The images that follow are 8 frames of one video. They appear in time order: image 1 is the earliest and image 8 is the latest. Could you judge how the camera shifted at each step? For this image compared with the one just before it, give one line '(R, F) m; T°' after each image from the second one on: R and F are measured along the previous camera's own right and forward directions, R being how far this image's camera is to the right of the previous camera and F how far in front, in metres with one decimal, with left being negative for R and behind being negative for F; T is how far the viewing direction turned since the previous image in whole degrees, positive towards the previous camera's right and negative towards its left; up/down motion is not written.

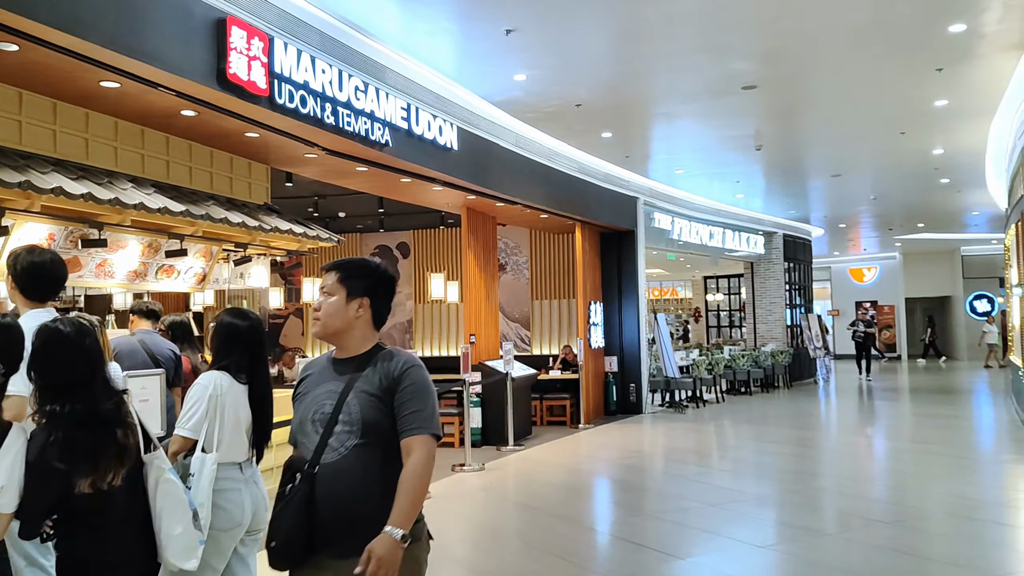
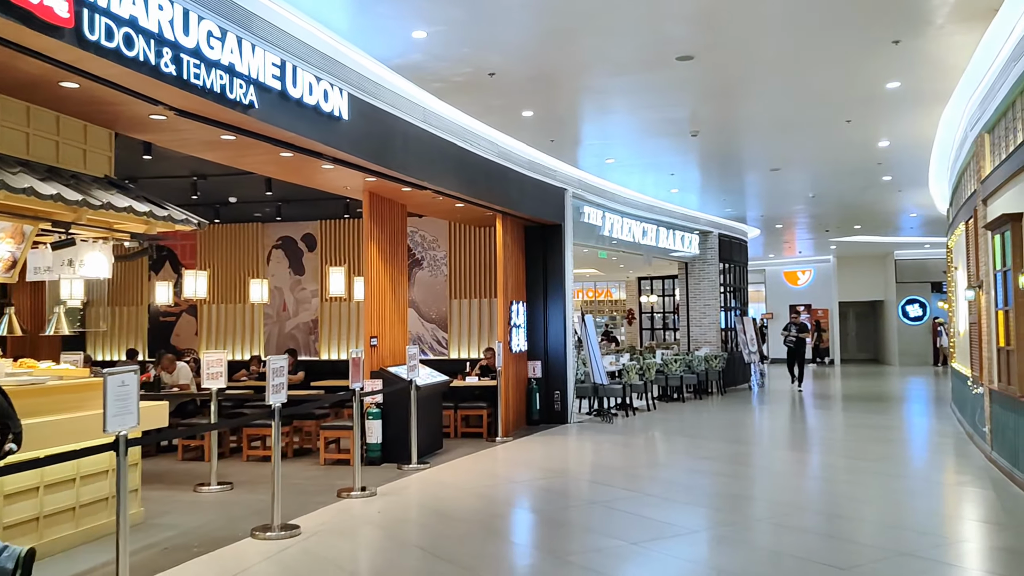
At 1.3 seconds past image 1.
(+0.3, +0.9) m; +4°
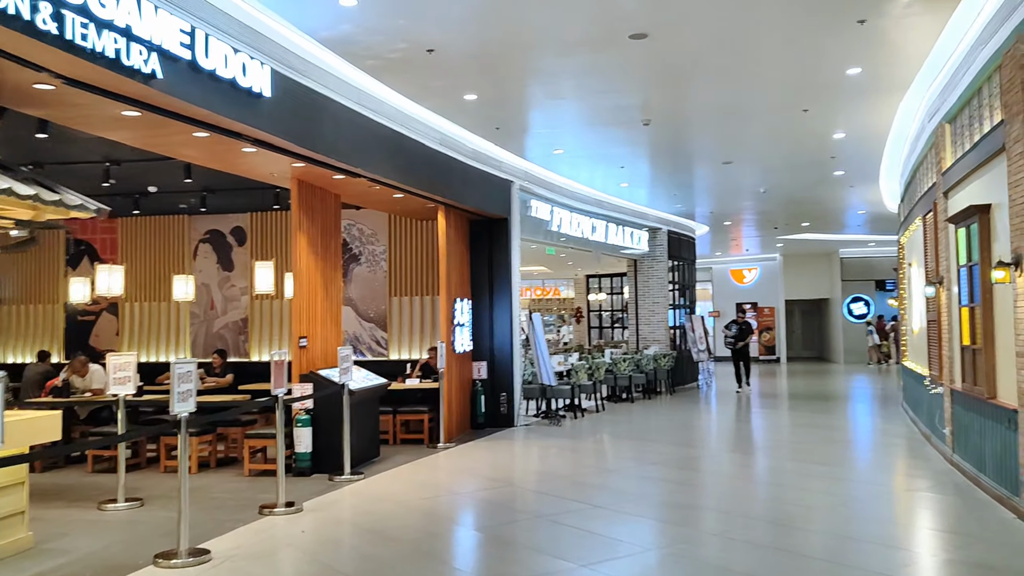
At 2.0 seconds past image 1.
(+0.1, +0.5) m; +3°
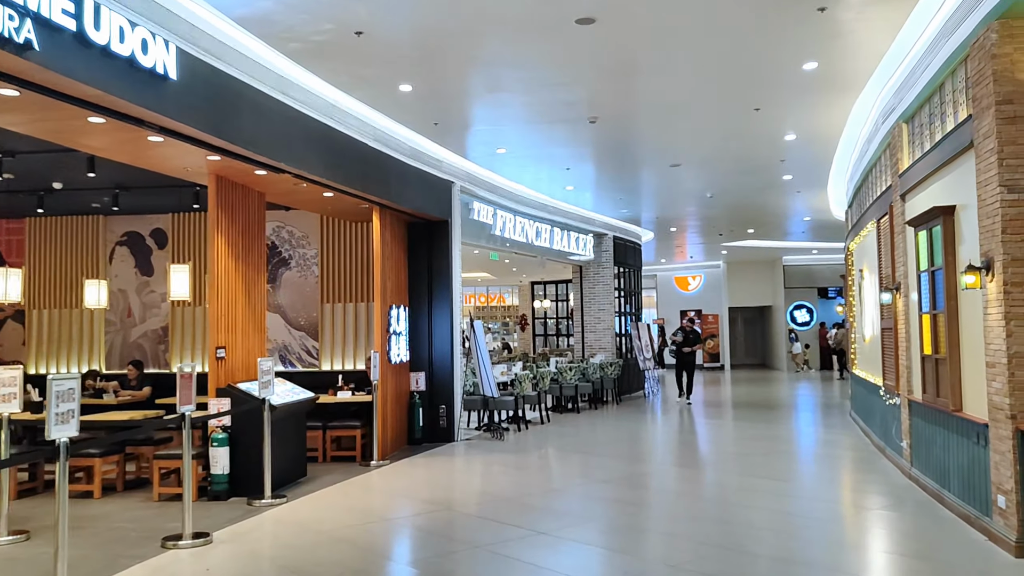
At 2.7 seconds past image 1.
(+0.1, +0.5) m; +4°
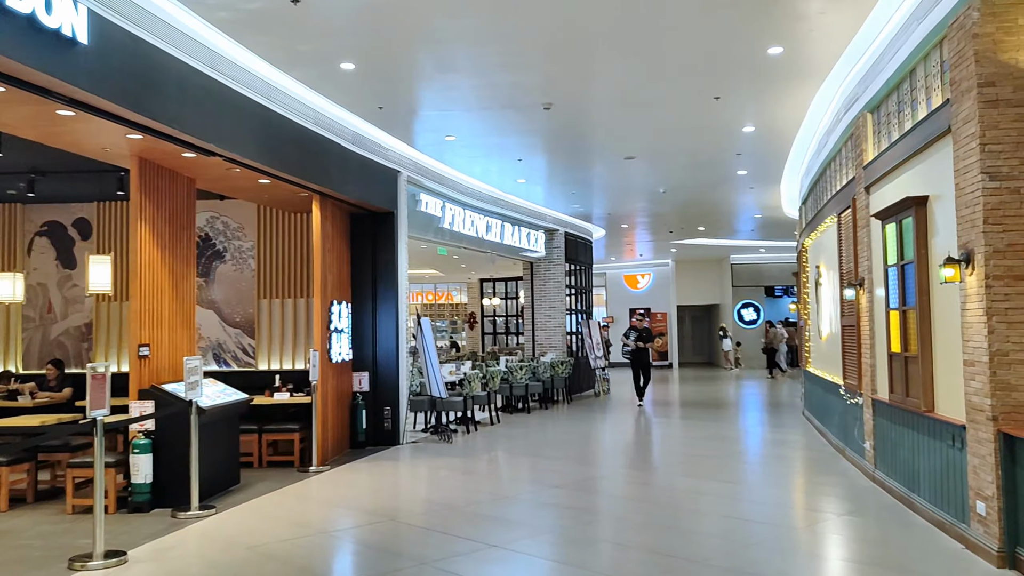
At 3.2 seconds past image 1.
(0.0, +0.4) m; +3°
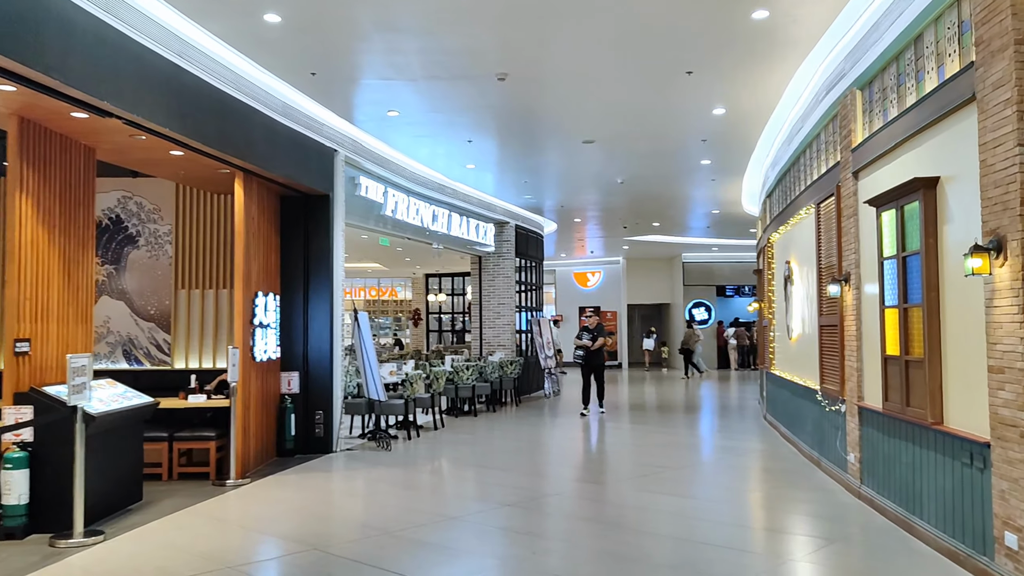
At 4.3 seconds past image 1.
(0.0, +0.7) m; +4°
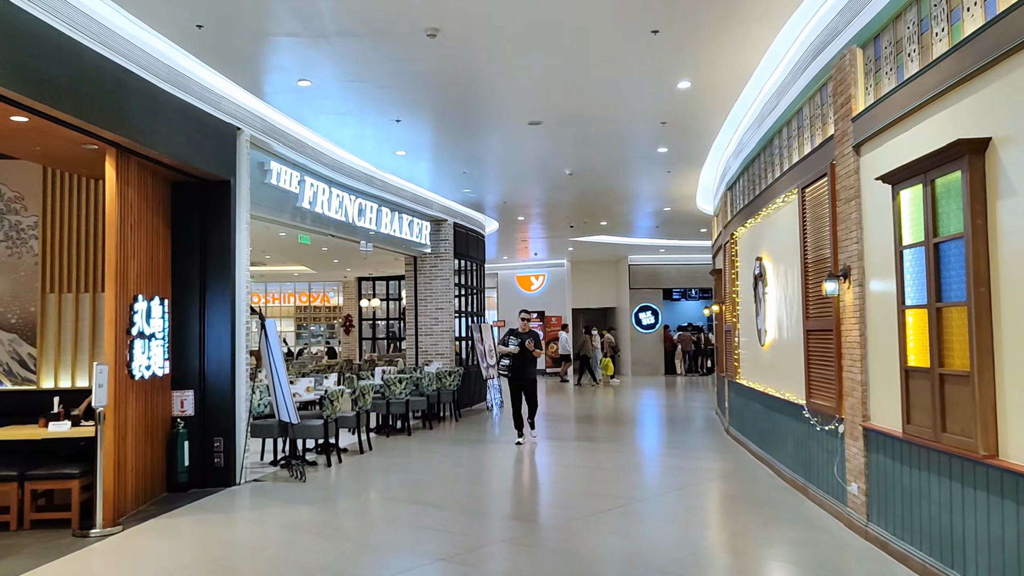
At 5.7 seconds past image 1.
(0.0, +1.1) m; +4°
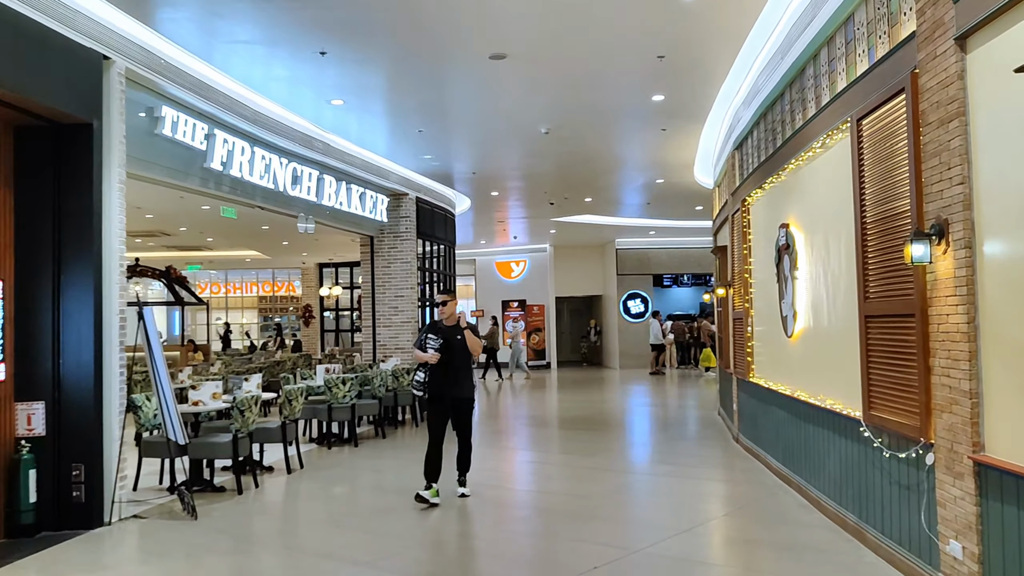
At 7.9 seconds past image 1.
(+0.2, +1.5) m; +1°
